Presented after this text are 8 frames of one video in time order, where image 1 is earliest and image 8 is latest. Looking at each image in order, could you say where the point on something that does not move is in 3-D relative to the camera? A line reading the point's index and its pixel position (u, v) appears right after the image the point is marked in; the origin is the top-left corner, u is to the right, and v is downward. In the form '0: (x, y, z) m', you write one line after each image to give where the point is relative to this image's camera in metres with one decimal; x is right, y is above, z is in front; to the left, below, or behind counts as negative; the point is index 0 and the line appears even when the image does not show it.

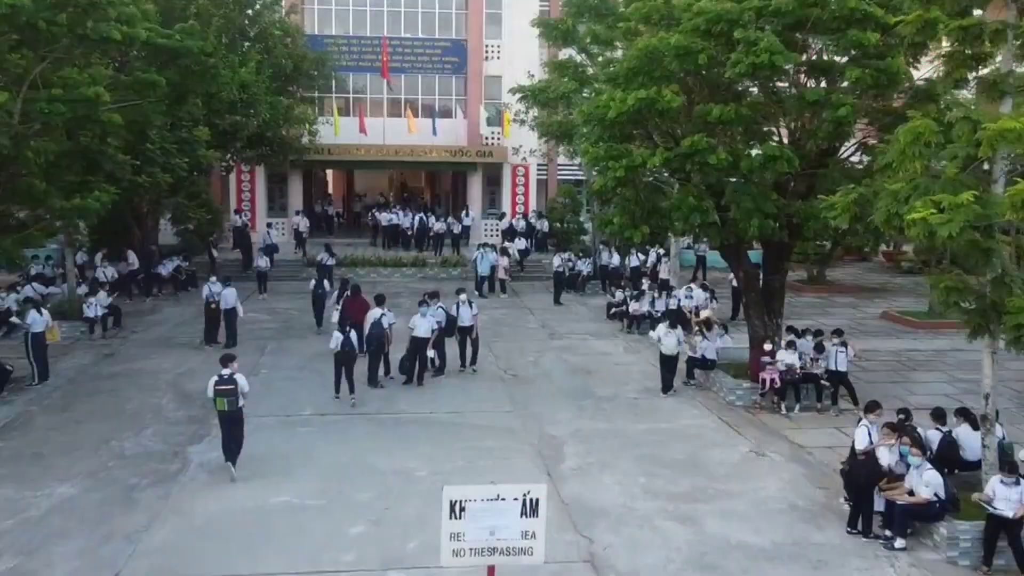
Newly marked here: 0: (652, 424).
0: (+1.9, -1.8, +13.5) m
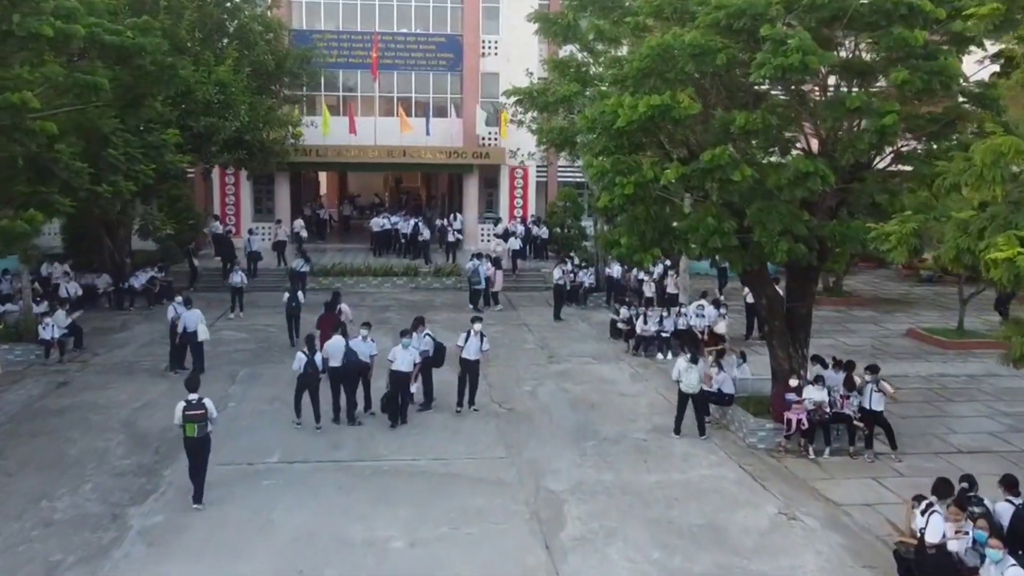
0: (+1.8, -2.2, +11.8) m
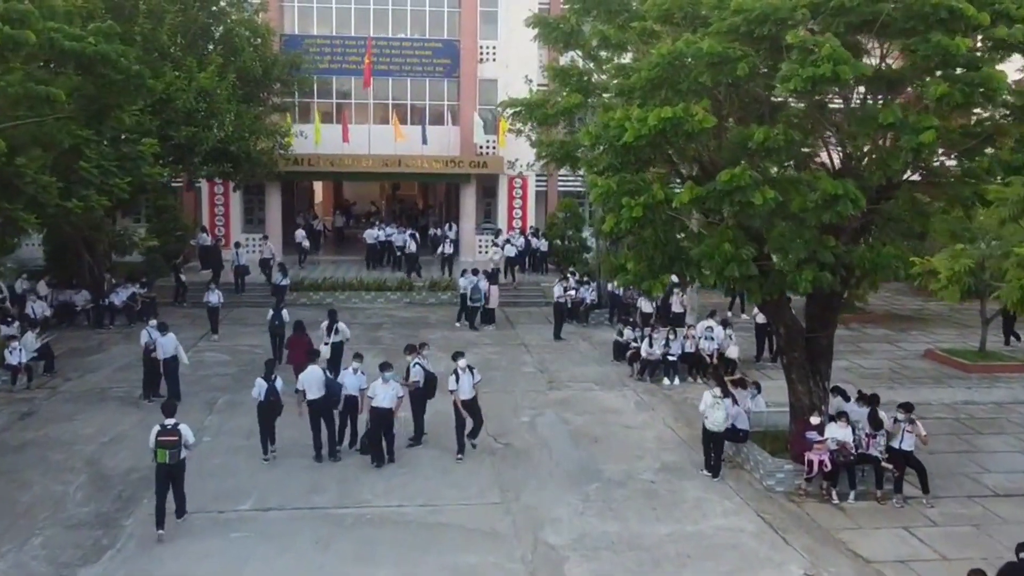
0: (+1.8, -2.6, +10.8) m
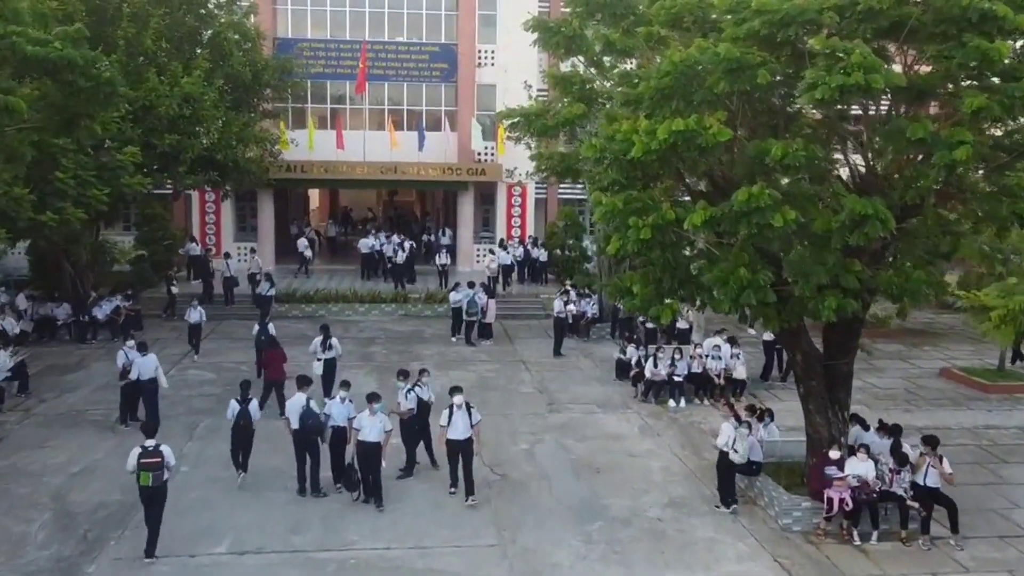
0: (+1.7, -2.8, +9.9) m
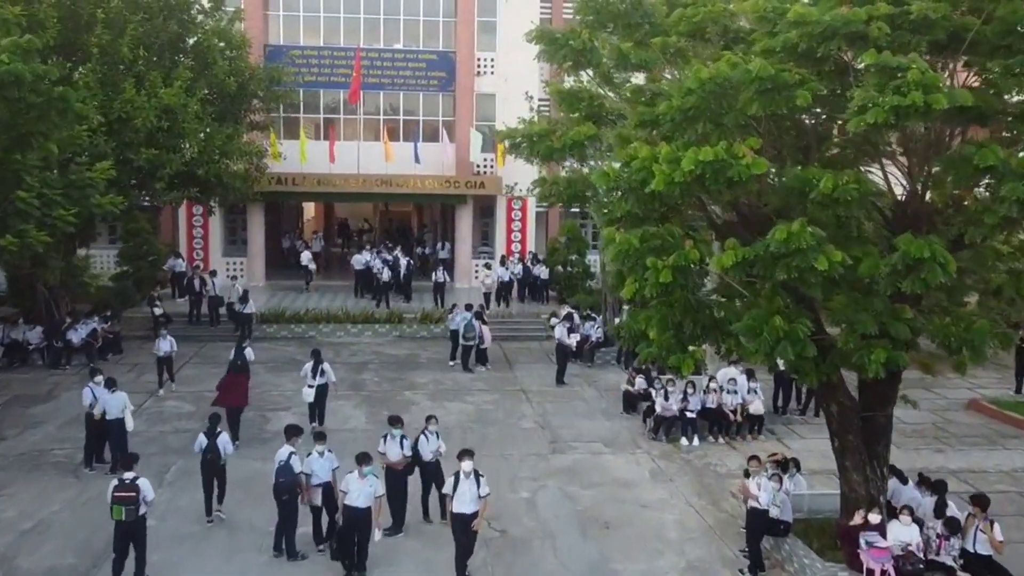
0: (+1.7, -3.2, +8.7) m
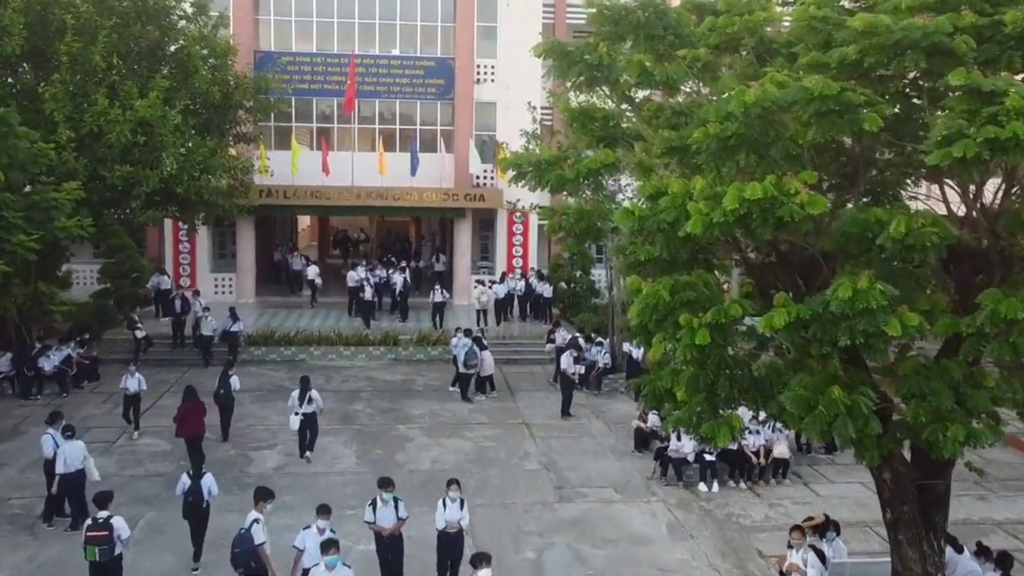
0: (+1.8, -3.7, +7.4) m
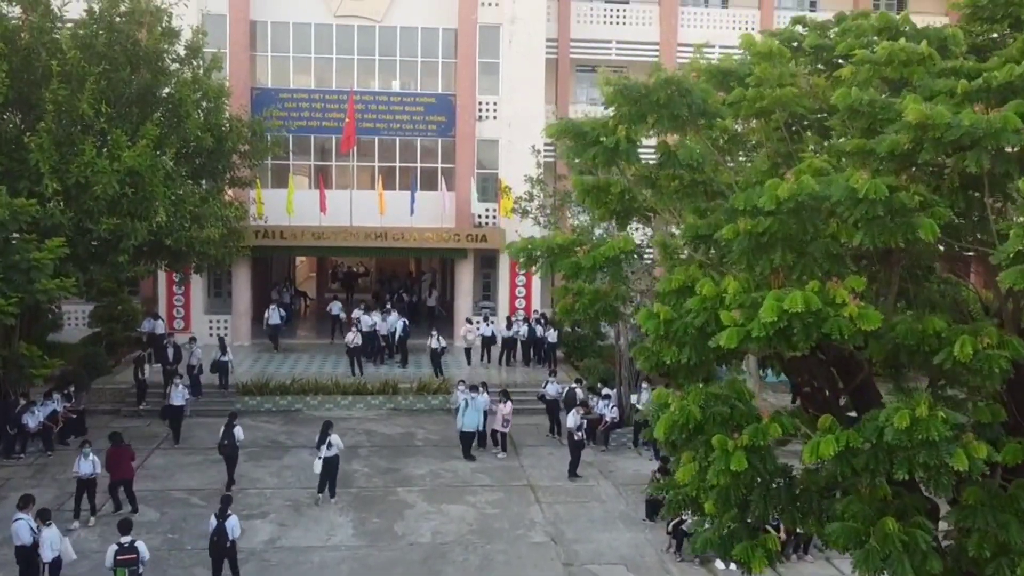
0: (+1.8, -4.4, +6.5) m
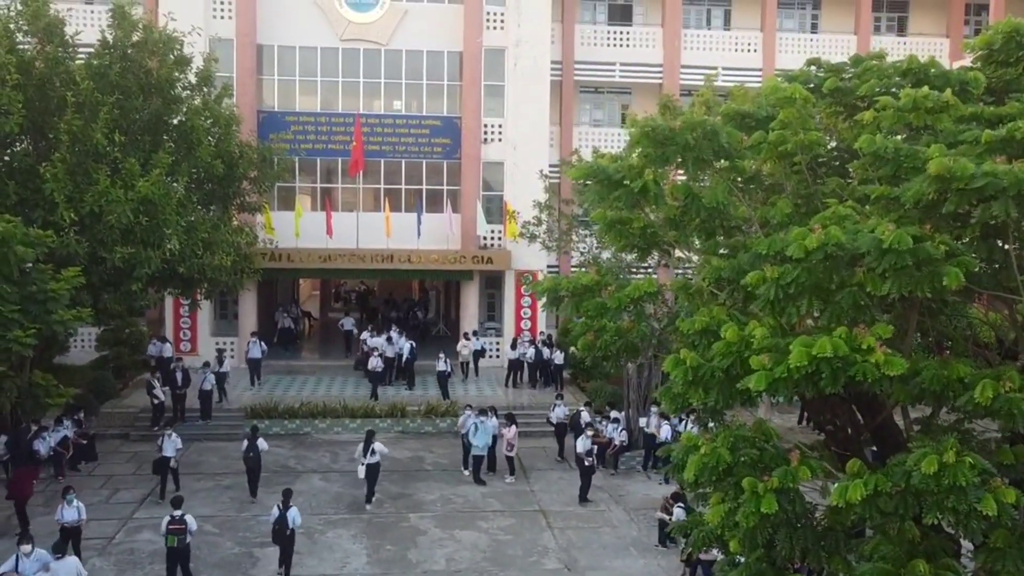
0: (+2.1, -4.7, +6.6) m
